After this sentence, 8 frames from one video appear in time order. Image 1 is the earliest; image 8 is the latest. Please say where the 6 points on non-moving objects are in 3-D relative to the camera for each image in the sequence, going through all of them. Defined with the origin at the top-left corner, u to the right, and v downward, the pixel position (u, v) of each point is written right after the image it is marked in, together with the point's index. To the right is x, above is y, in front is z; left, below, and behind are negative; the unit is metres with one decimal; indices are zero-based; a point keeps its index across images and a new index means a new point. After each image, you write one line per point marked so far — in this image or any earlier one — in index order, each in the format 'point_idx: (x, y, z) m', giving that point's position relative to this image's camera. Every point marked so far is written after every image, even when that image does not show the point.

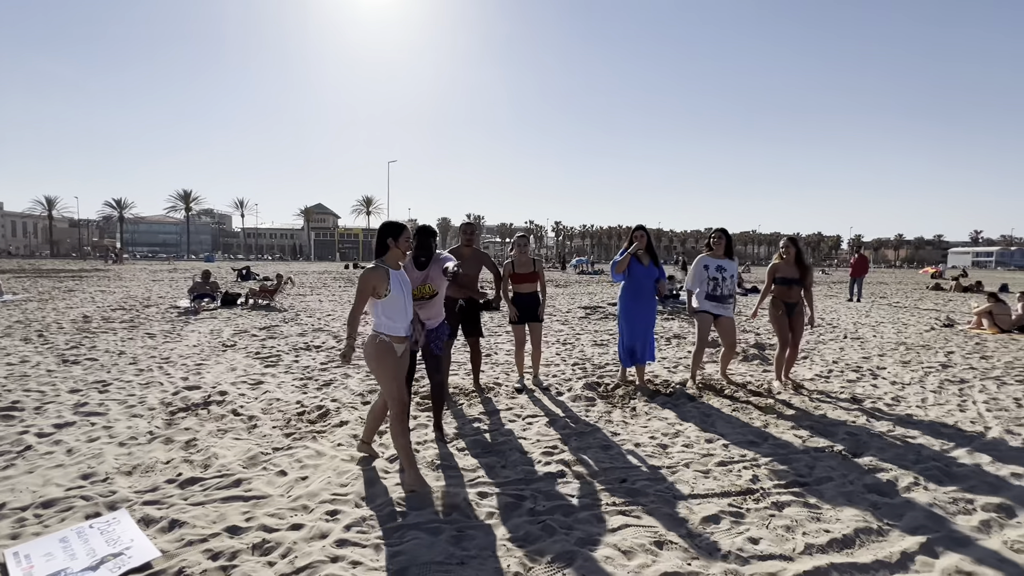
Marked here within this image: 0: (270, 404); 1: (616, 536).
0: (-2.5, -1.2, +4.9) m
1: (+0.6, -1.4, +2.6) m
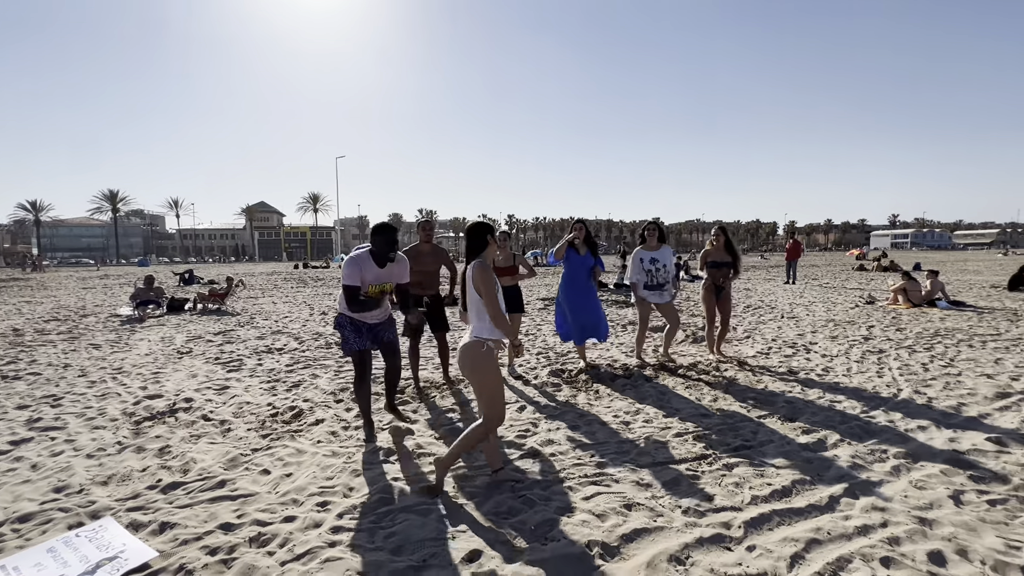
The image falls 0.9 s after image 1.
0: (-2.8, -1.2, +4.9) m
1: (+0.5, -1.3, +2.9) m
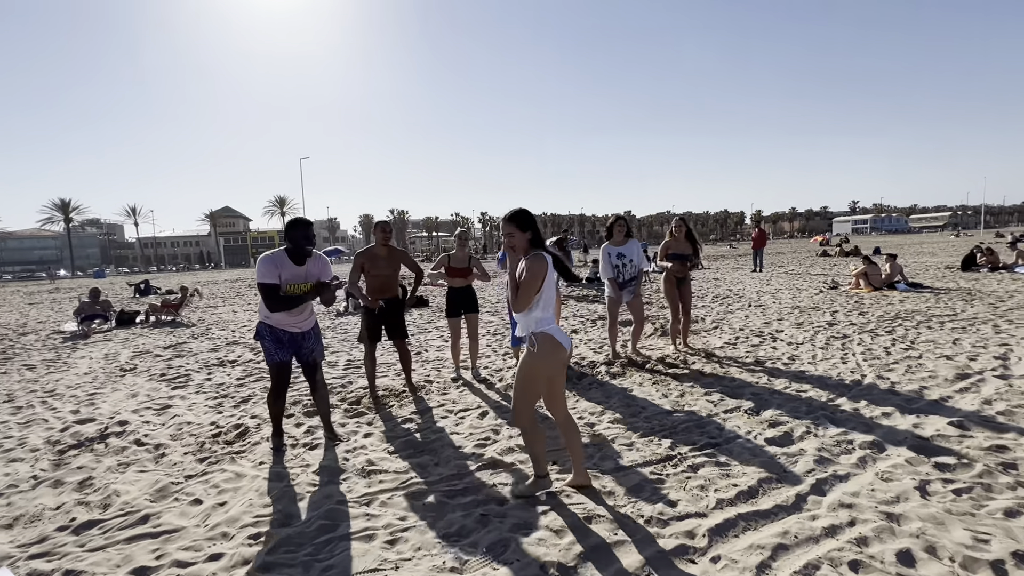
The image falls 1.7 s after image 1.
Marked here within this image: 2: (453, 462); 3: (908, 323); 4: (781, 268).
0: (-3.2, -1.3, +4.5) m
1: (+0.2, -1.3, +2.7) m
2: (-0.4, -1.3, +3.5) m
3: (+6.4, -0.6, +7.7) m
4: (+11.3, +0.8, +19.8) m
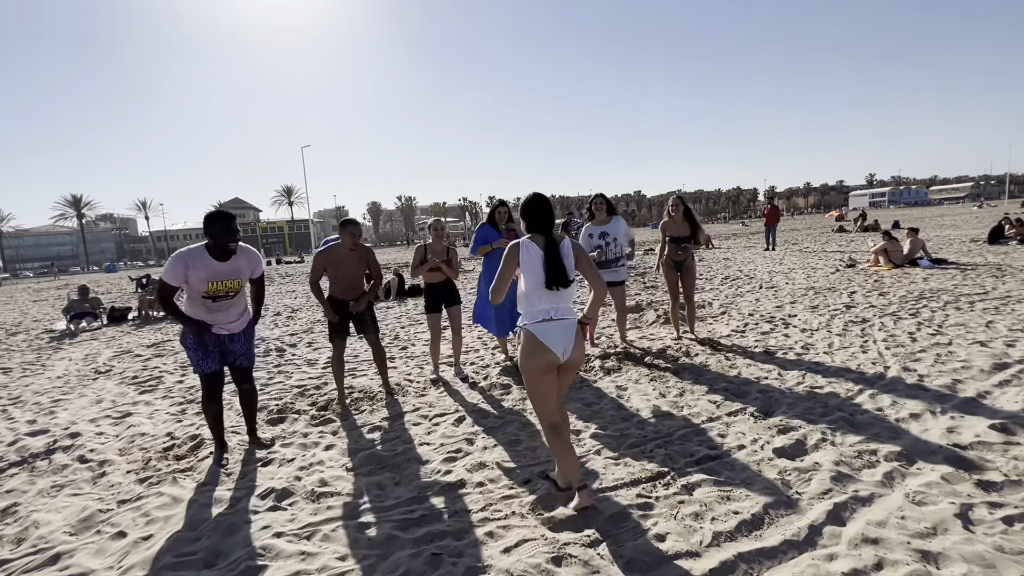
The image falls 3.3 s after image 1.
0: (-3.3, -1.3, +4.1) m
1: (0.0, -1.3, +2.3) m
2: (-0.6, -1.3, +3.1) m
3: (+6.3, -0.2, +7.1) m
4: (+11.4, +1.7, +19.1) m
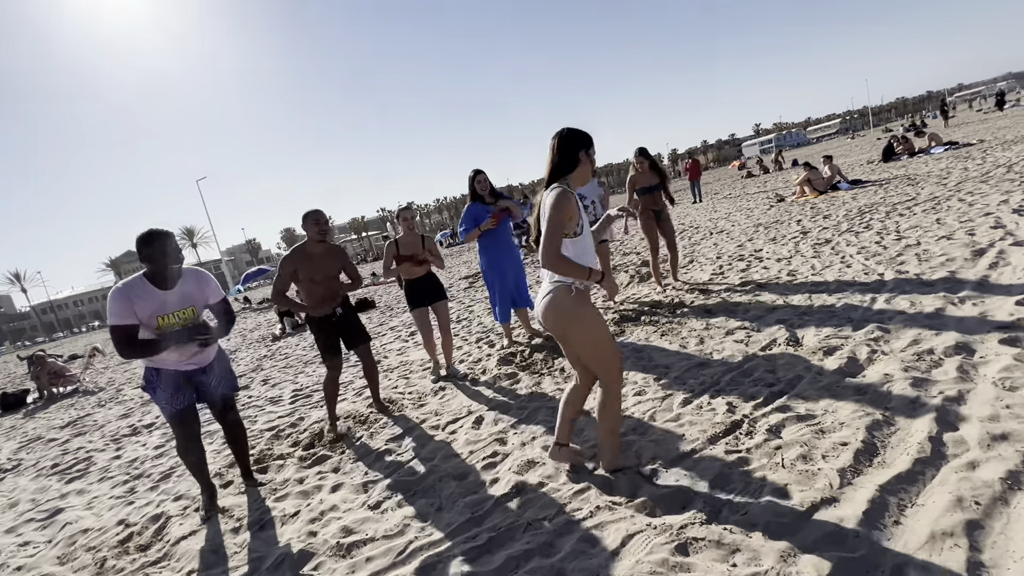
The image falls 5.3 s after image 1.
0: (-3.0, -1.8, +3.3) m
1: (+0.4, -1.1, +1.9) m
2: (-0.3, -1.2, +2.6) m
3: (+5.8, +1.1, +7.4) m
4: (+8.7, +3.9, +20.0) m
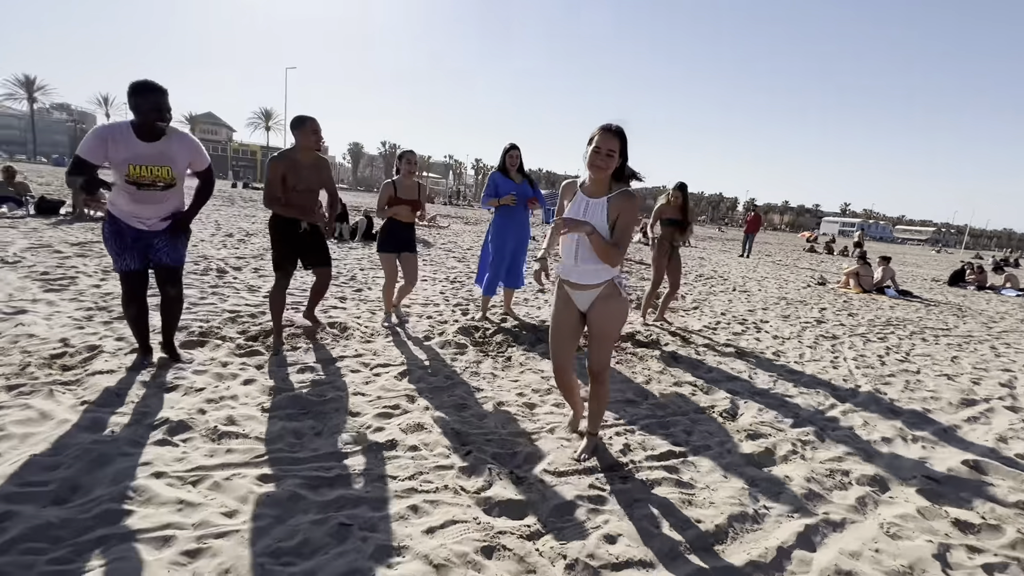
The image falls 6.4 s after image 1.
0: (-3.7, -0.4, +3.5) m
1: (-0.3, -1.0, +1.9) m
2: (-1.0, -0.8, +2.7) m
3: (+5.8, -0.7, +7.1) m
4: (+10.4, +1.3, +19.2) m
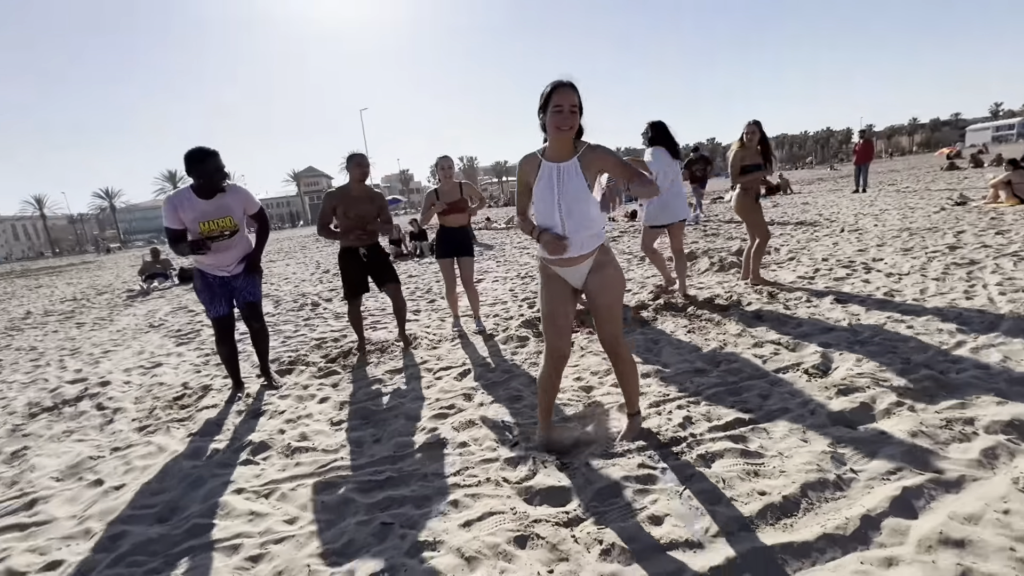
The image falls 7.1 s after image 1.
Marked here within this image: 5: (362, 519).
0: (-3.2, -0.9, +4.2) m
1: (-0.2, -1.0, +1.9) m
2: (-0.7, -0.9, +2.8) m
3: (+6.7, +0.6, +5.7) m
4: (+13.3, +3.6, +16.6) m
5: (-0.7, -1.0, +2.1) m
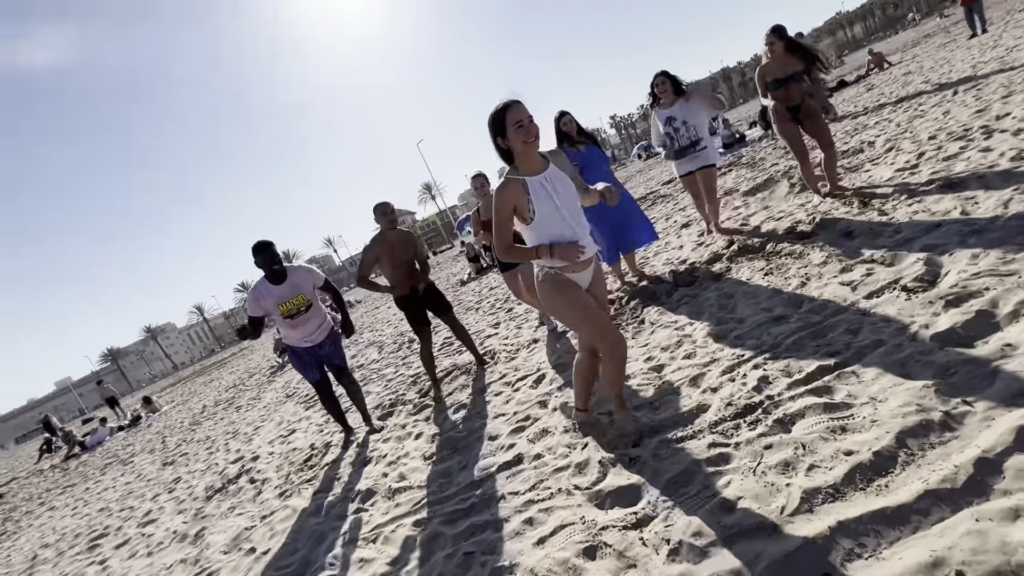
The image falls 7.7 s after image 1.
0: (-2.3, -1.7, +4.8) m
1: (+0.1, -1.1, +1.9) m
2: (-0.2, -1.1, +2.9) m
3: (+6.9, +2.5, +4.1) m
4: (+14.5, +7.9, +13.5) m
5: (-0.3, -1.2, +2.2) m
